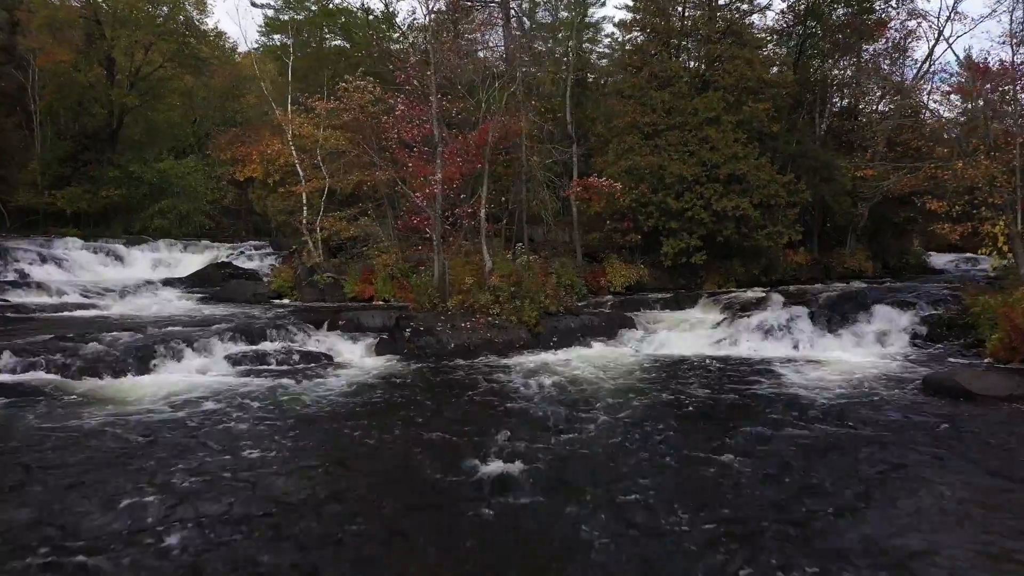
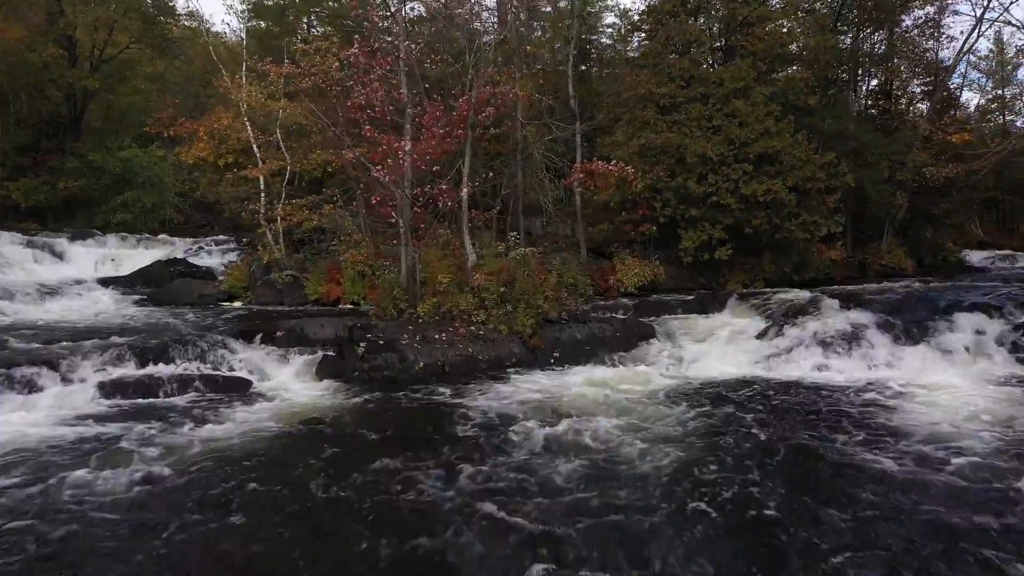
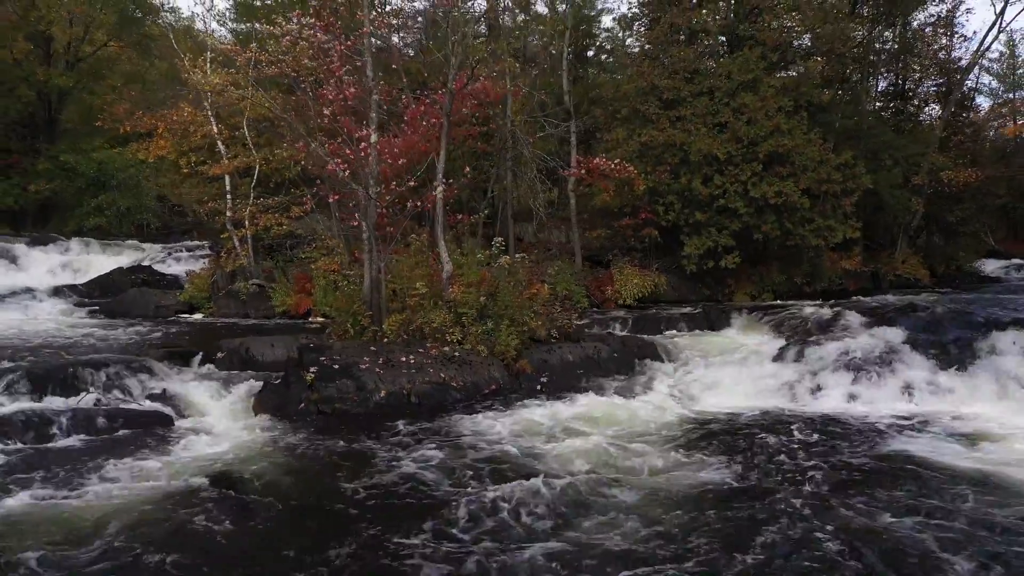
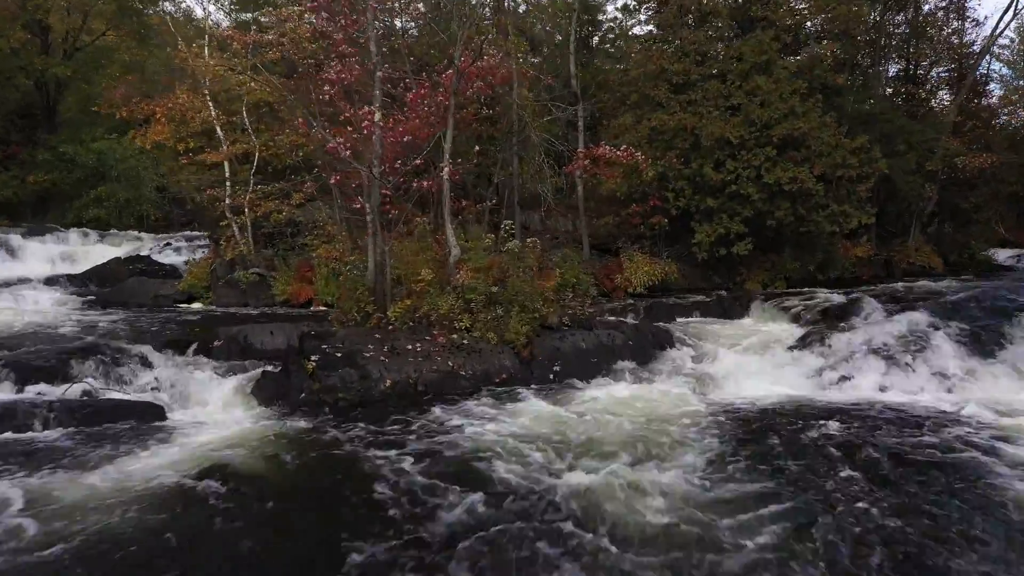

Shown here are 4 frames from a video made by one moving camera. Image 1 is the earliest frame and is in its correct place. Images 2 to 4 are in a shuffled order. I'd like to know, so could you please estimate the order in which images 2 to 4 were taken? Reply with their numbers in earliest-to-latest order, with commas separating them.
2, 4, 3
